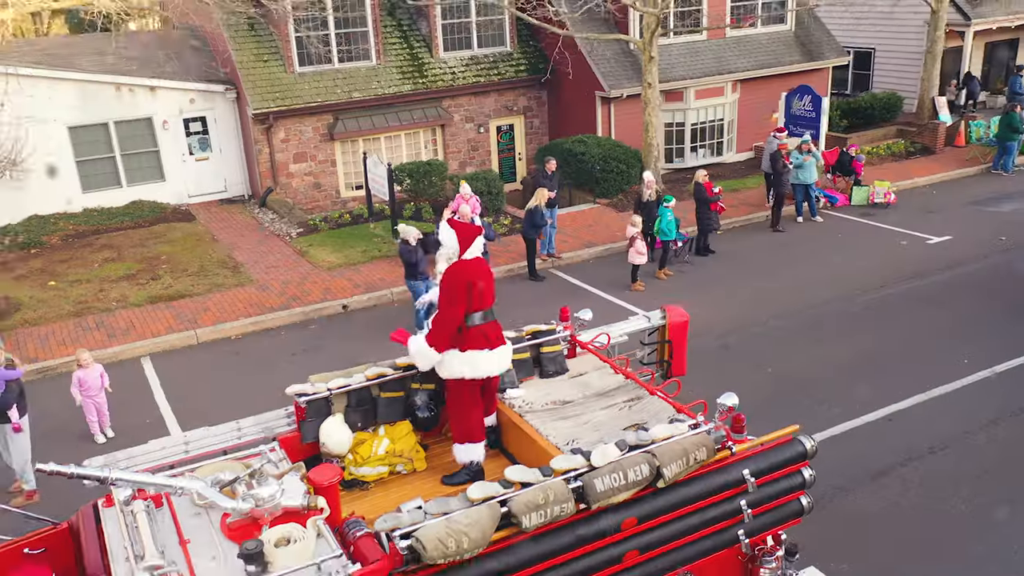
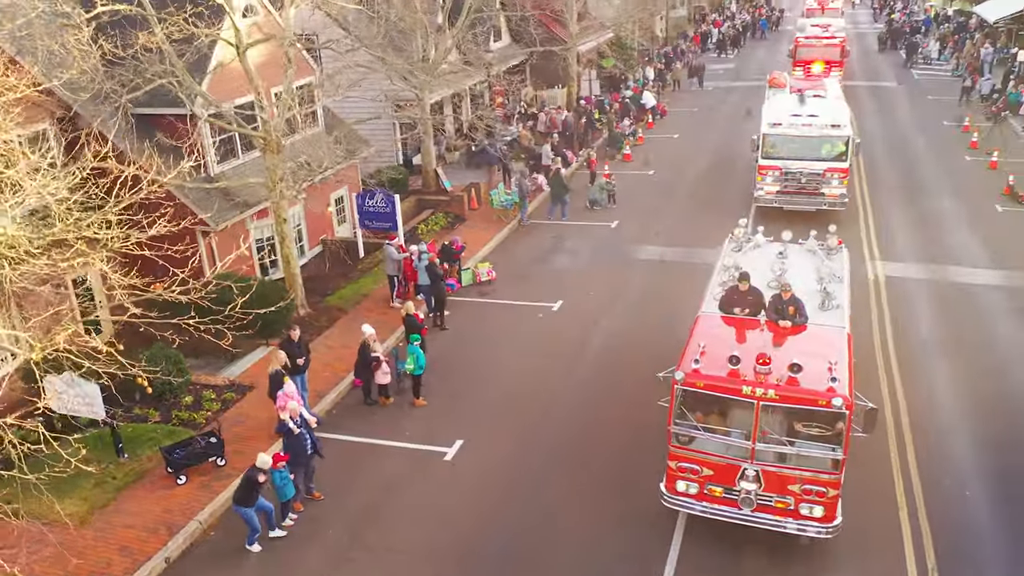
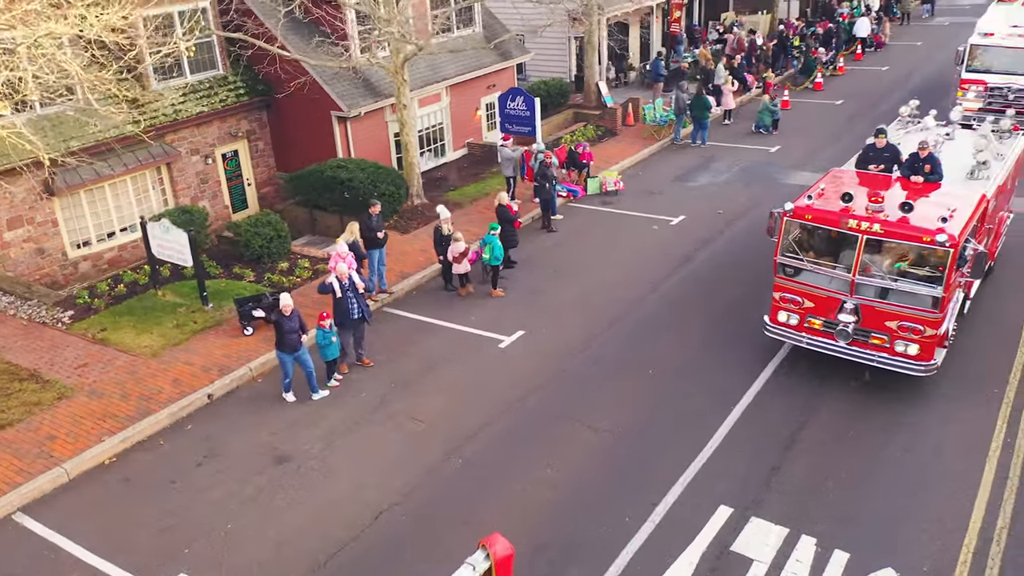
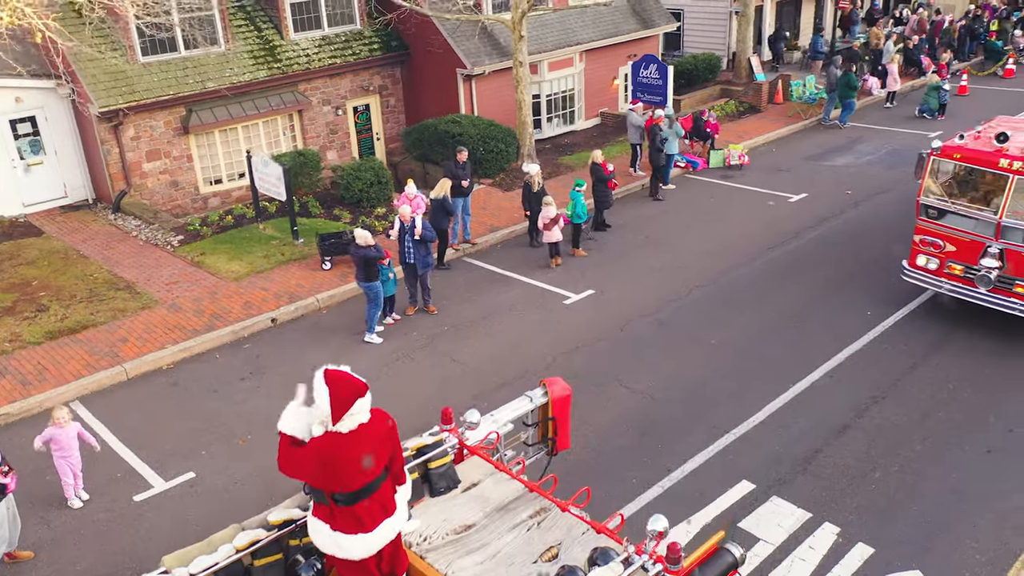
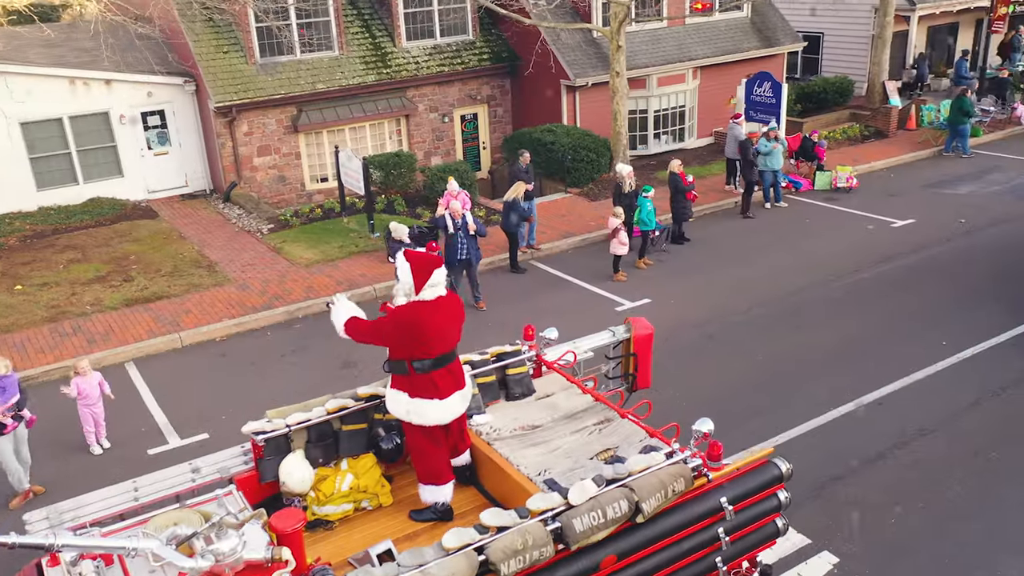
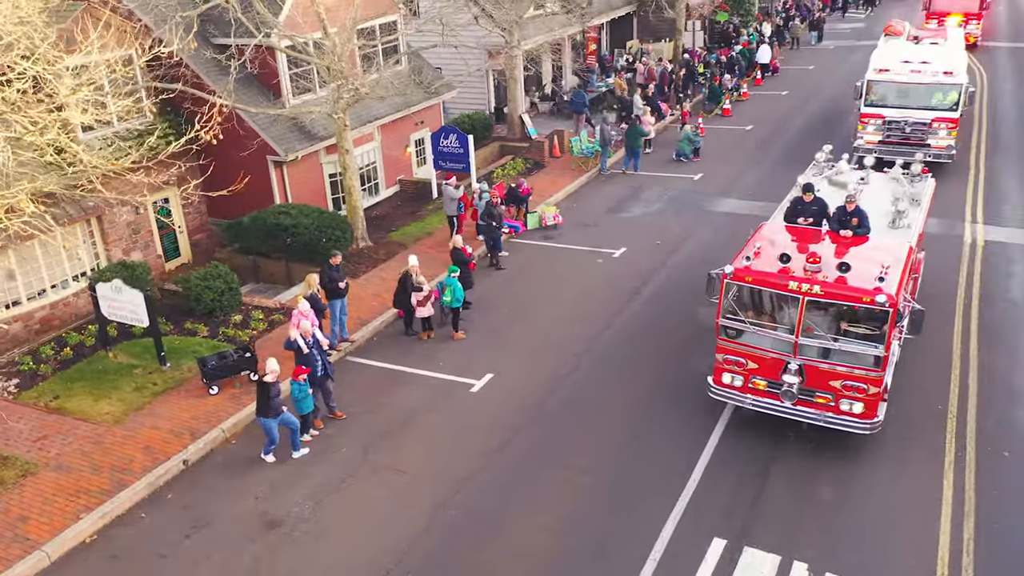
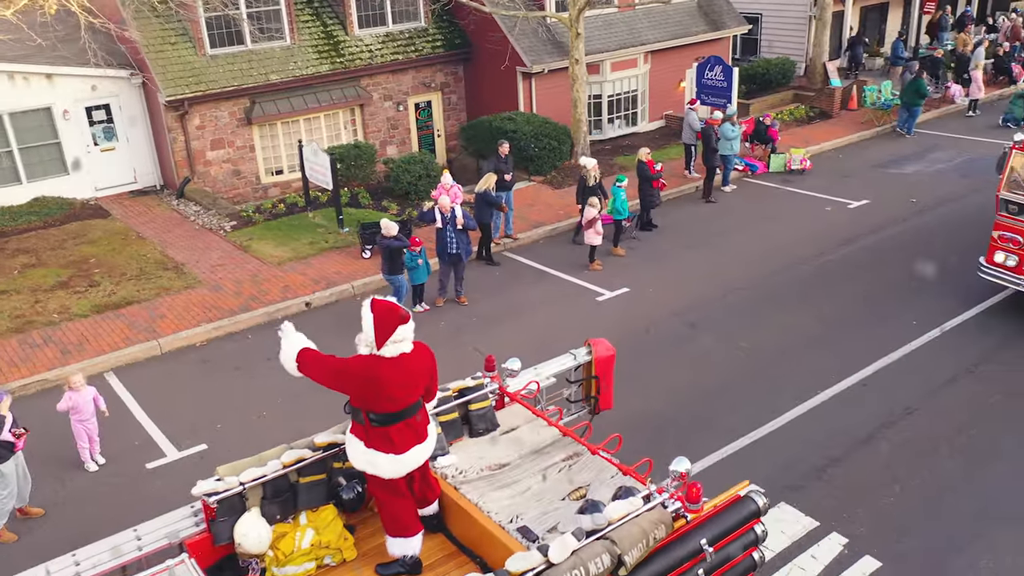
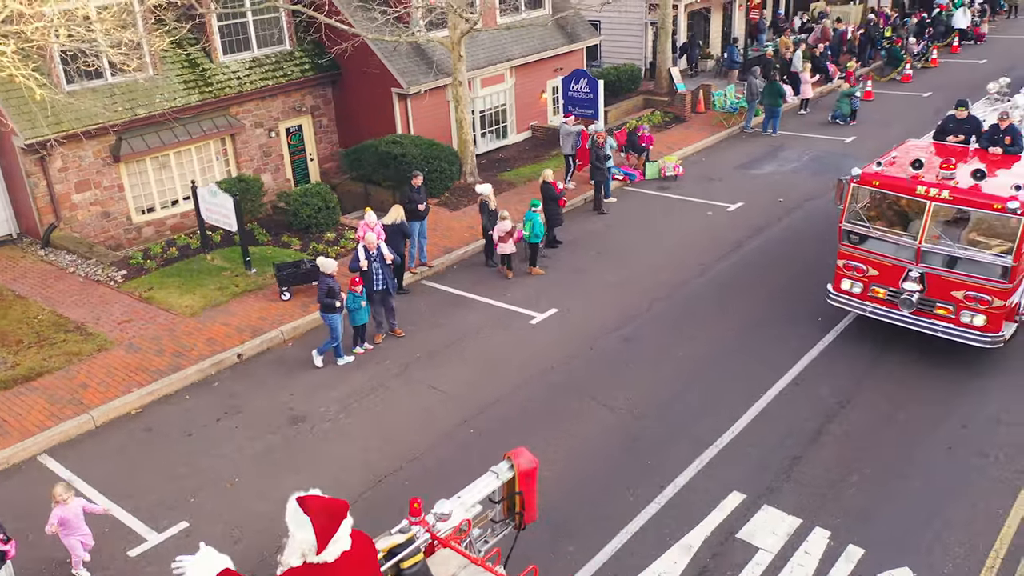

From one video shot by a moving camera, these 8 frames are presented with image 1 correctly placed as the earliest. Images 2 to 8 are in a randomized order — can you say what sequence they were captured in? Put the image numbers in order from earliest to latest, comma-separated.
5, 7, 4, 8, 3, 6, 2
